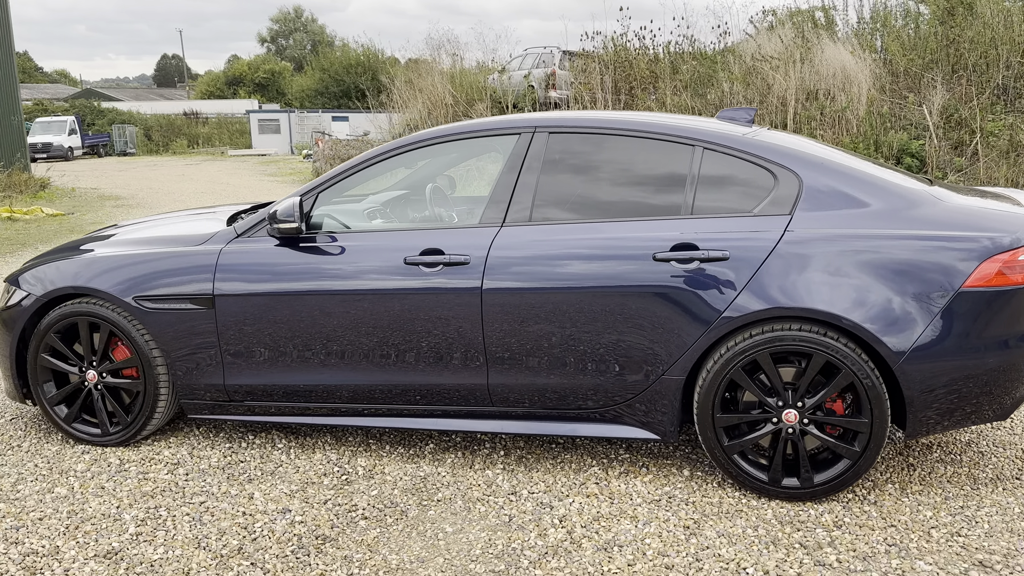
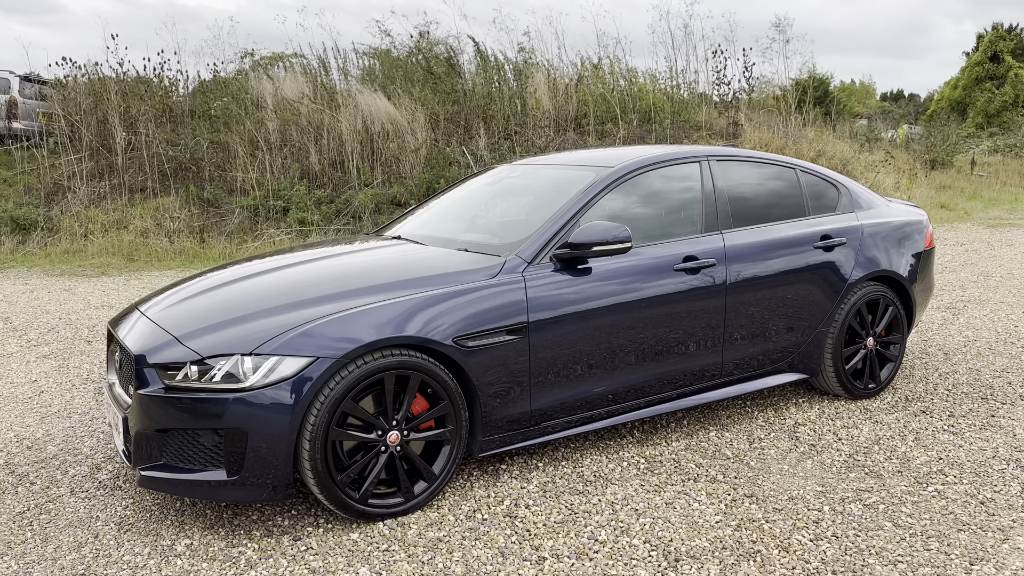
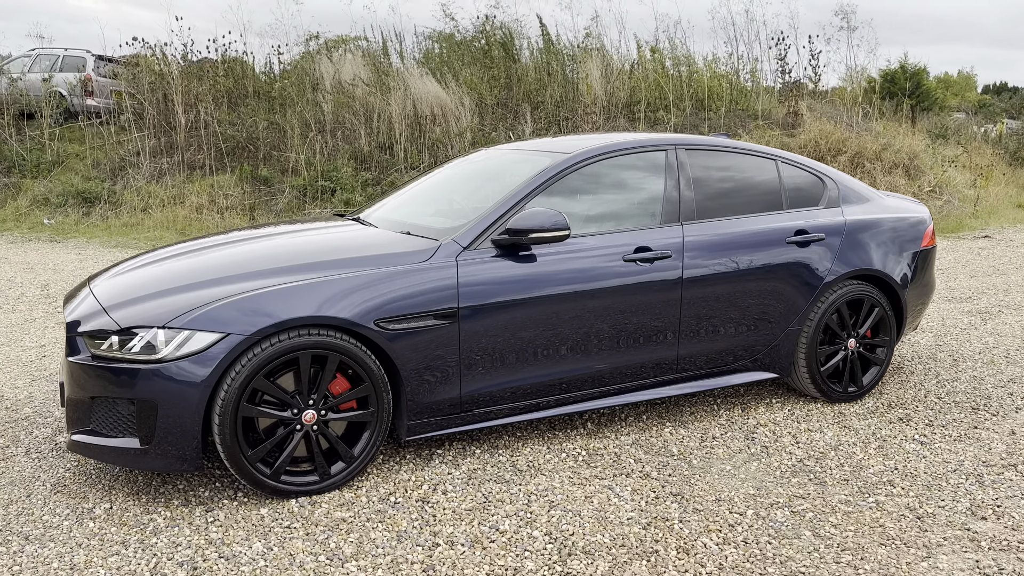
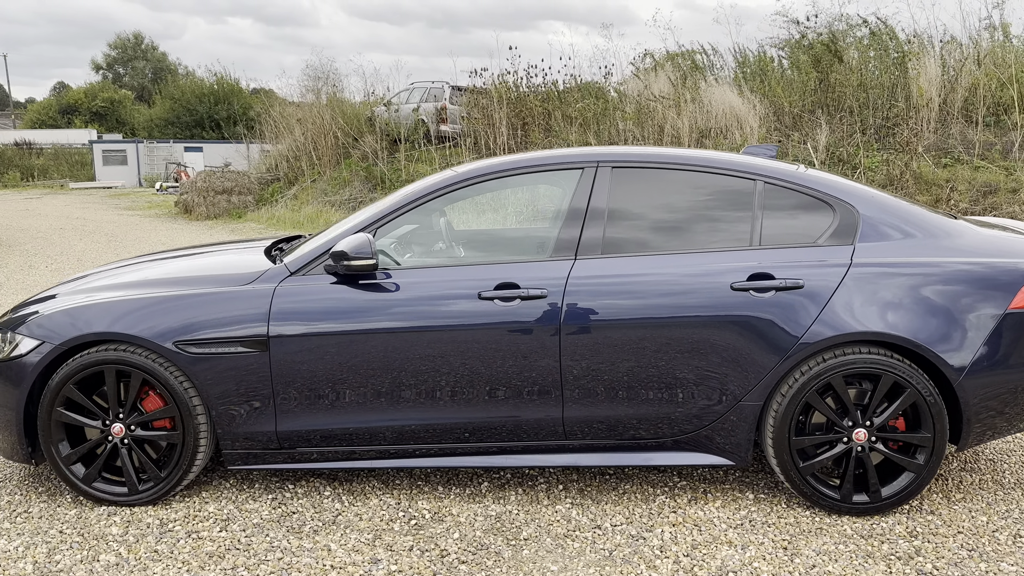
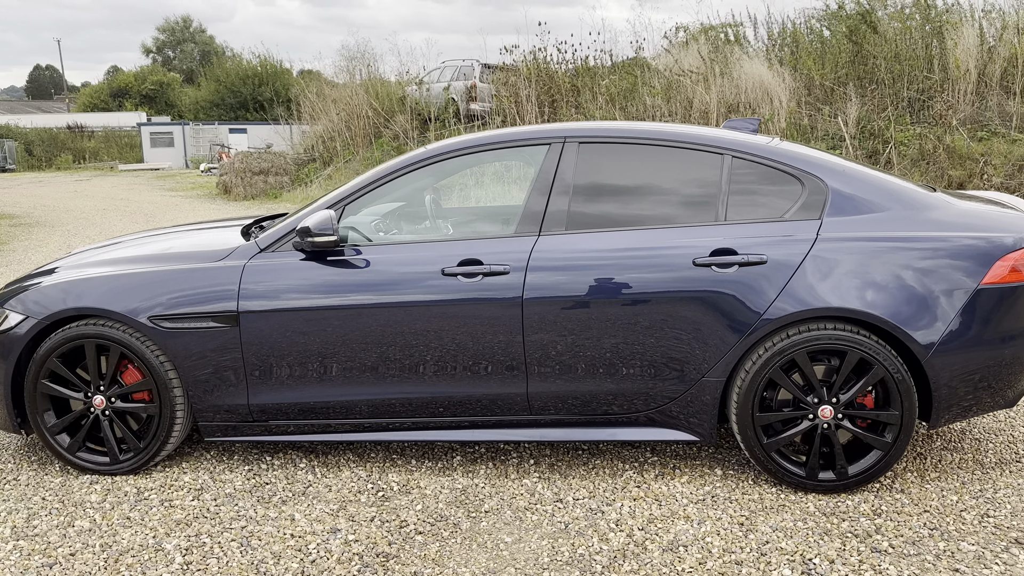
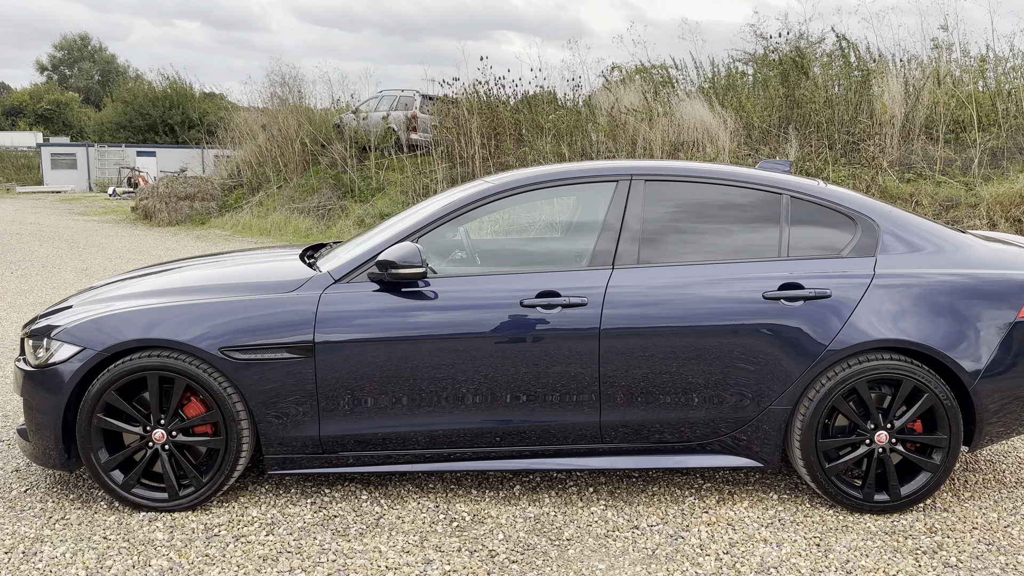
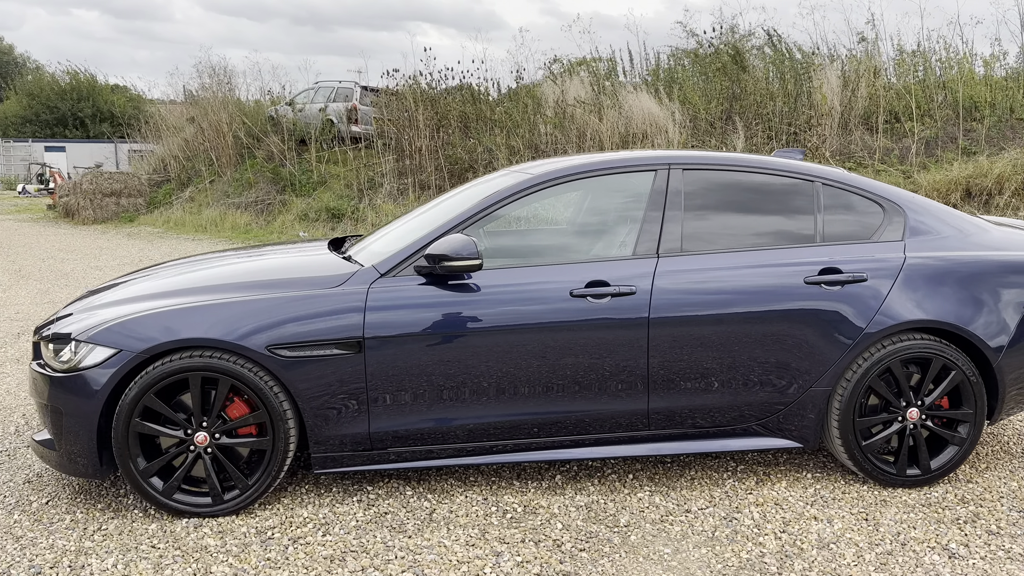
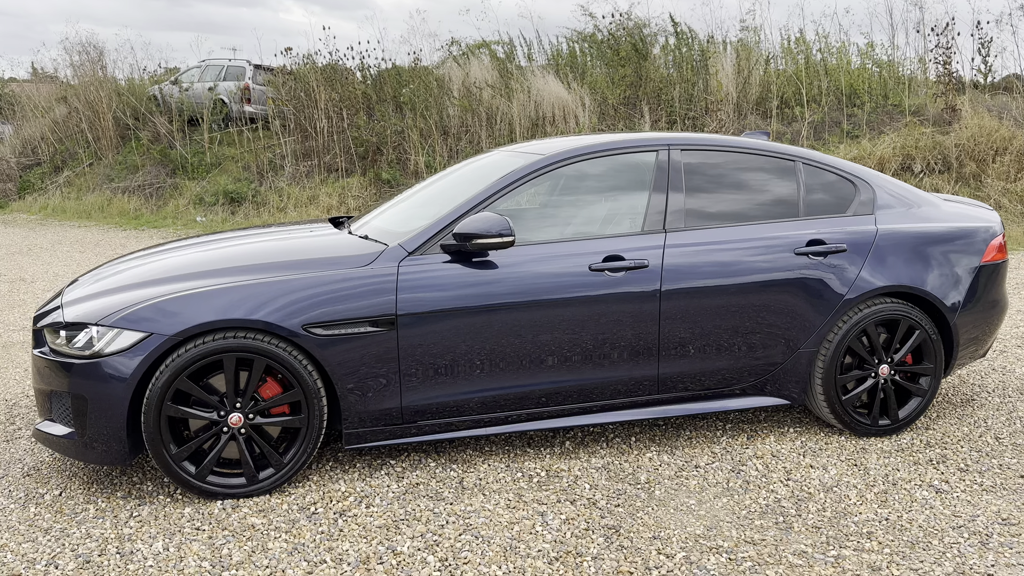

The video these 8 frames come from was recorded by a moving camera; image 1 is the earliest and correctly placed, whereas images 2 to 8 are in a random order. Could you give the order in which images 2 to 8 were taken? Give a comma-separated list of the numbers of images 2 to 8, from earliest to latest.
5, 4, 6, 7, 8, 3, 2
